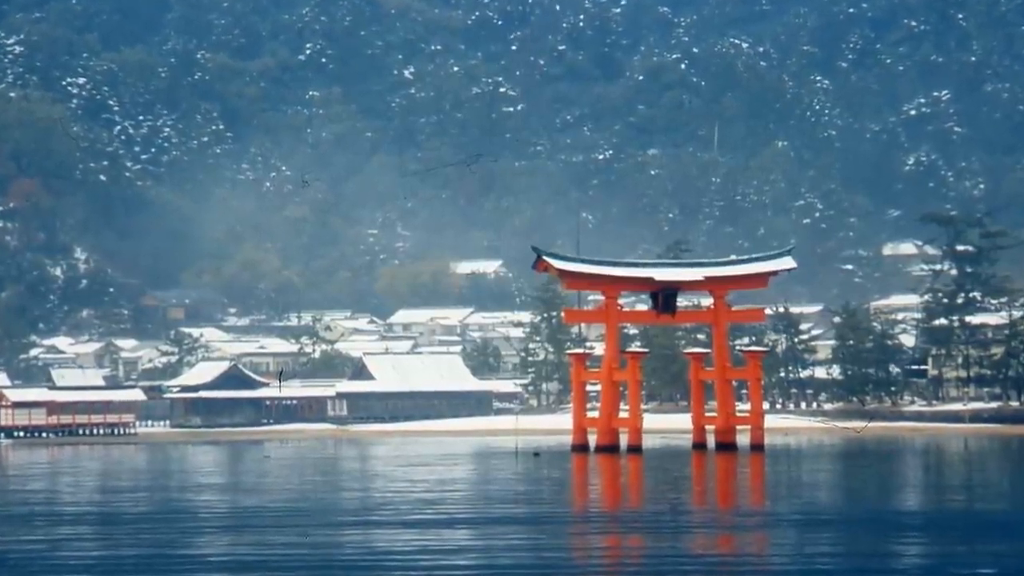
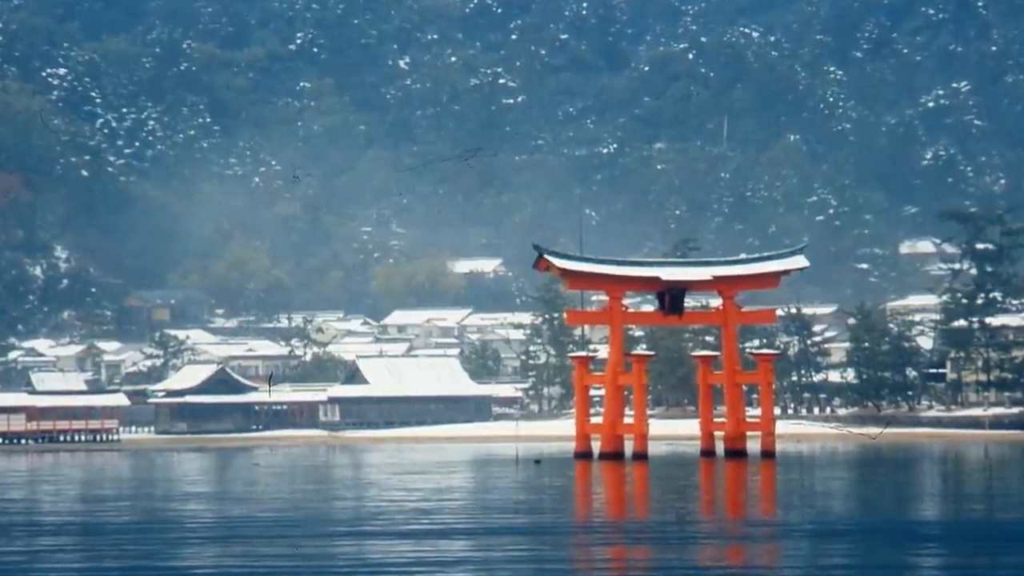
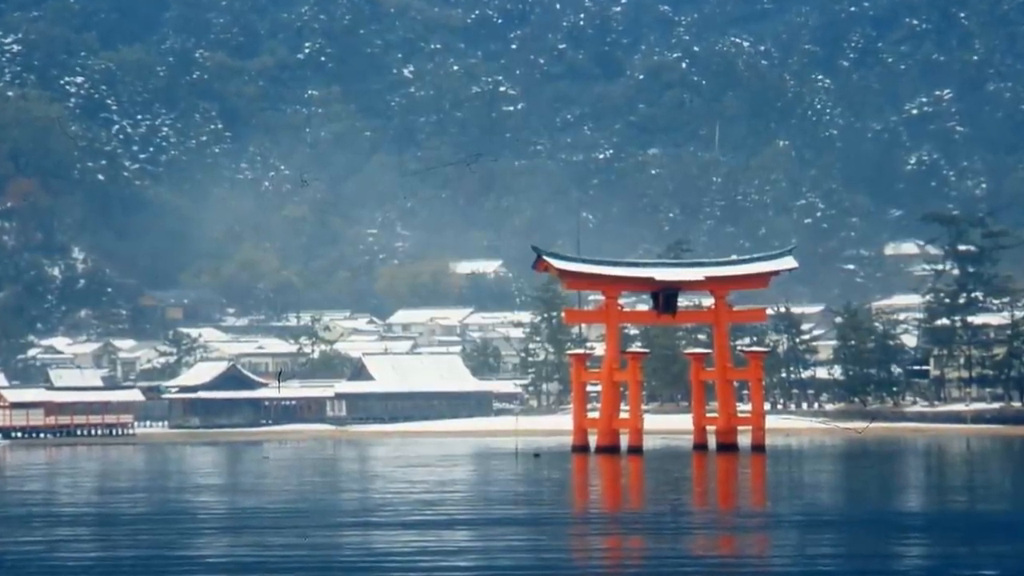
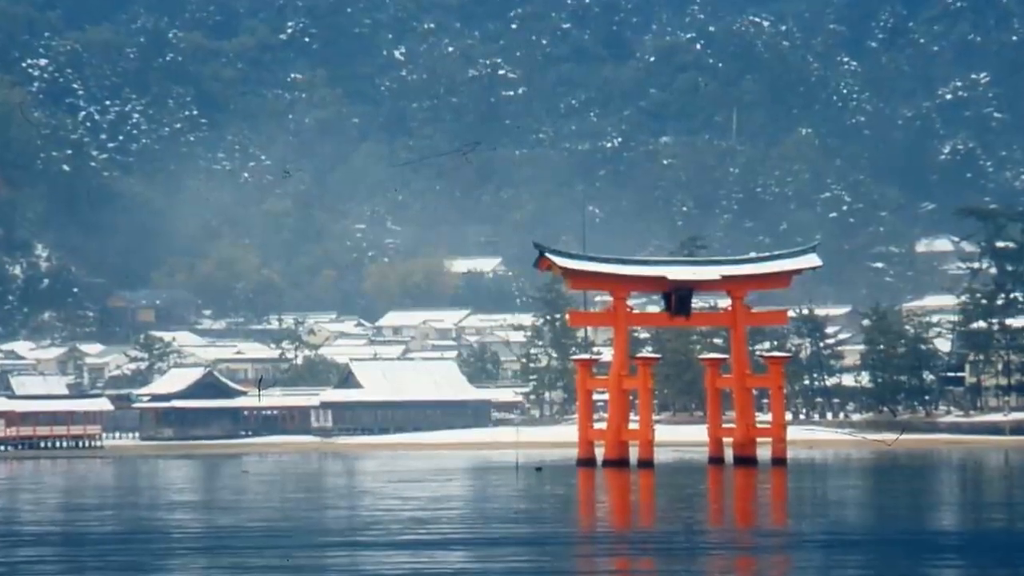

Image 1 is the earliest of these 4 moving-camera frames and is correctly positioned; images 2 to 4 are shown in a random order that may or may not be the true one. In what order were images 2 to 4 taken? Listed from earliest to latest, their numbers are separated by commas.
3, 2, 4
